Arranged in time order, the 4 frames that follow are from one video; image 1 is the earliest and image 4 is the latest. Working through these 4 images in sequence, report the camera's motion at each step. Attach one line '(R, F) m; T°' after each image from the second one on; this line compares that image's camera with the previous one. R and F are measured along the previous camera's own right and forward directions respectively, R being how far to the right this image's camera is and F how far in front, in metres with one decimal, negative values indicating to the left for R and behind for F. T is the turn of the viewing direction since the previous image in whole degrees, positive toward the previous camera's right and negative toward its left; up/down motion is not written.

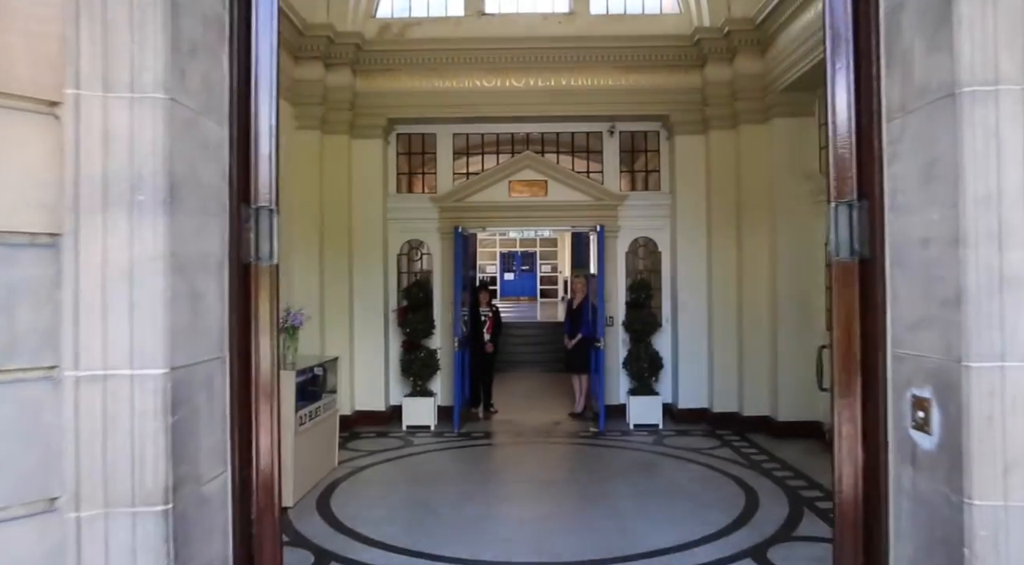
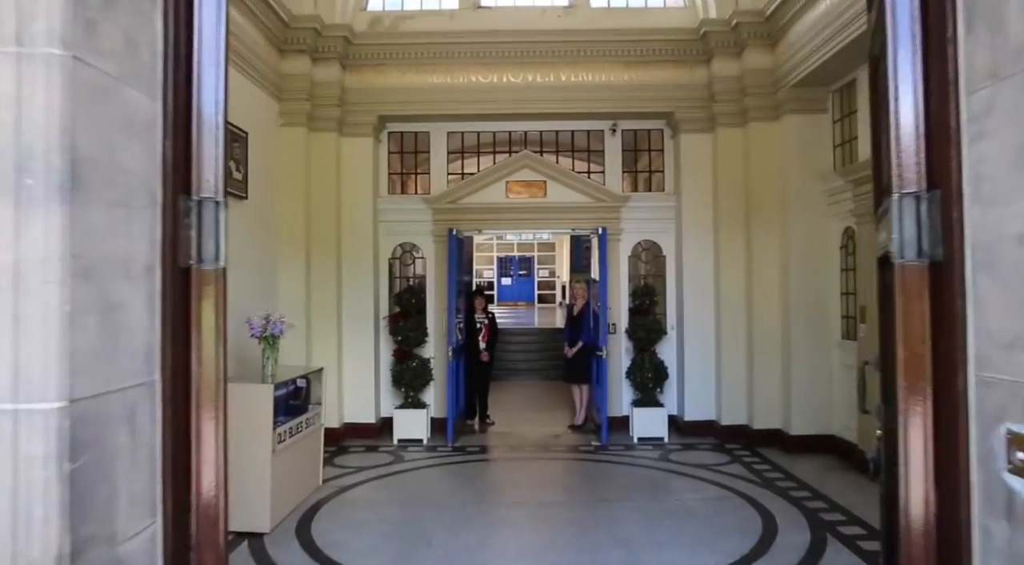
(0.0, +0.4) m; 0°
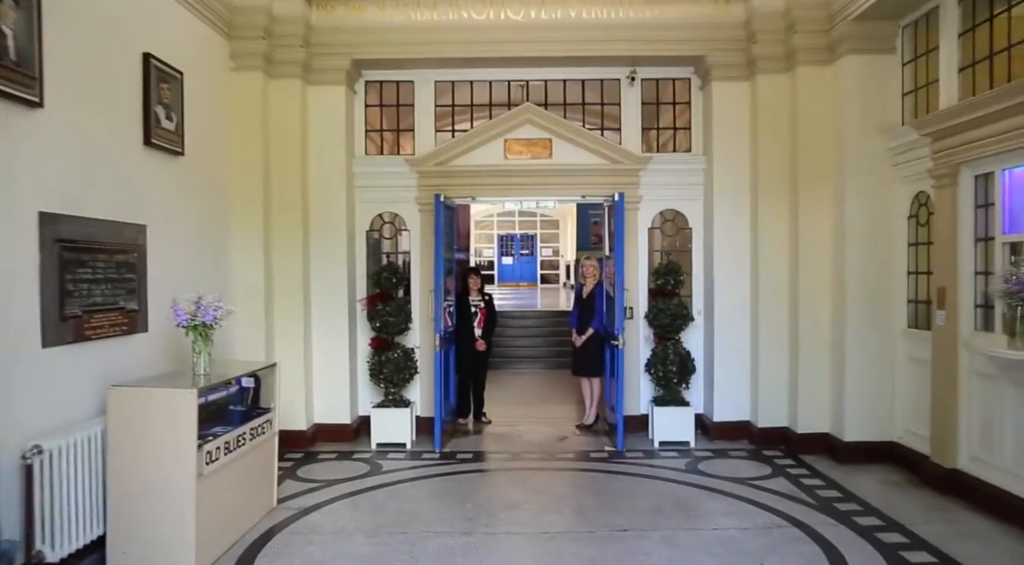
(0.0, +1.1) m; 0°
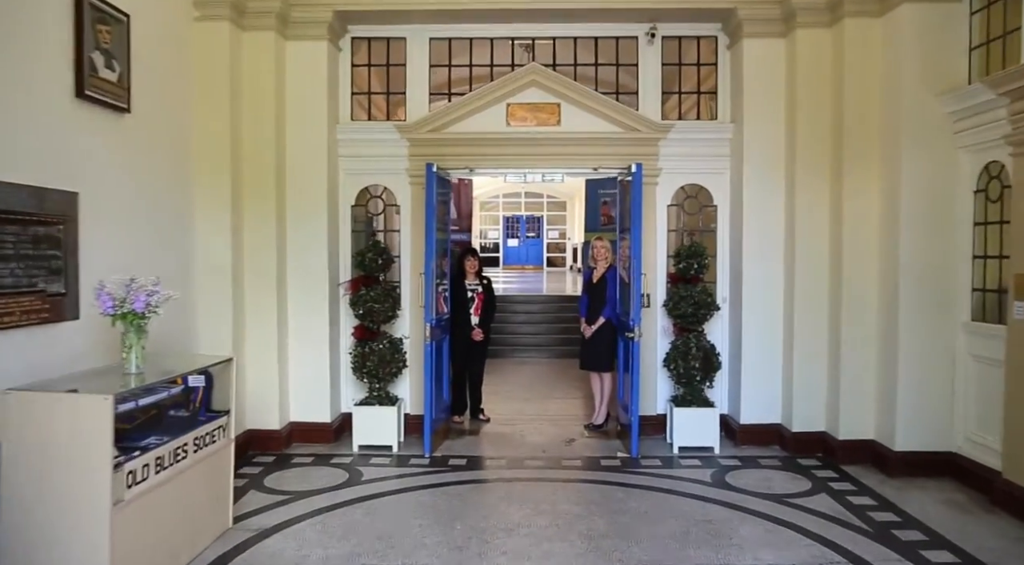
(0.0, +0.7) m; -1°
